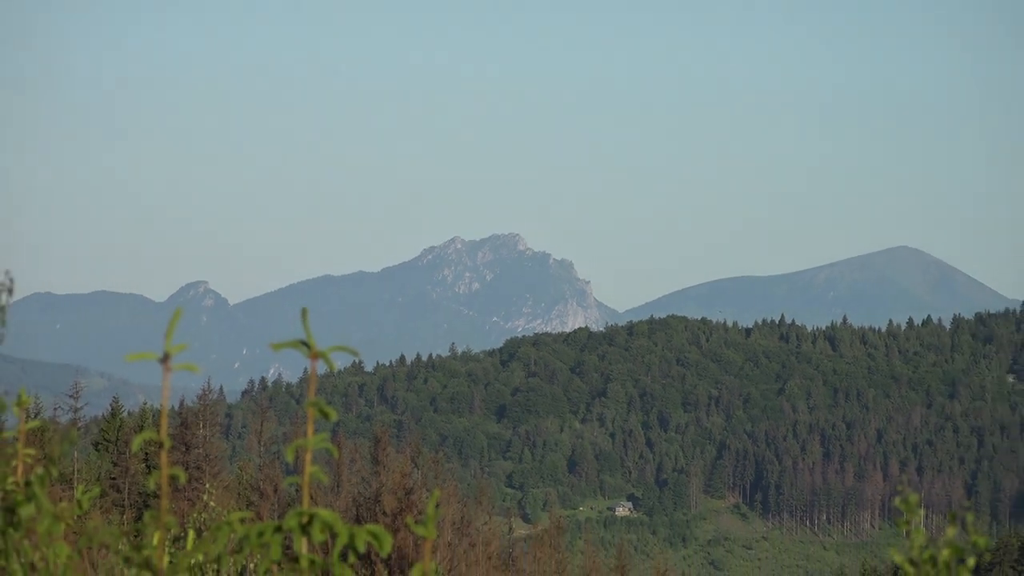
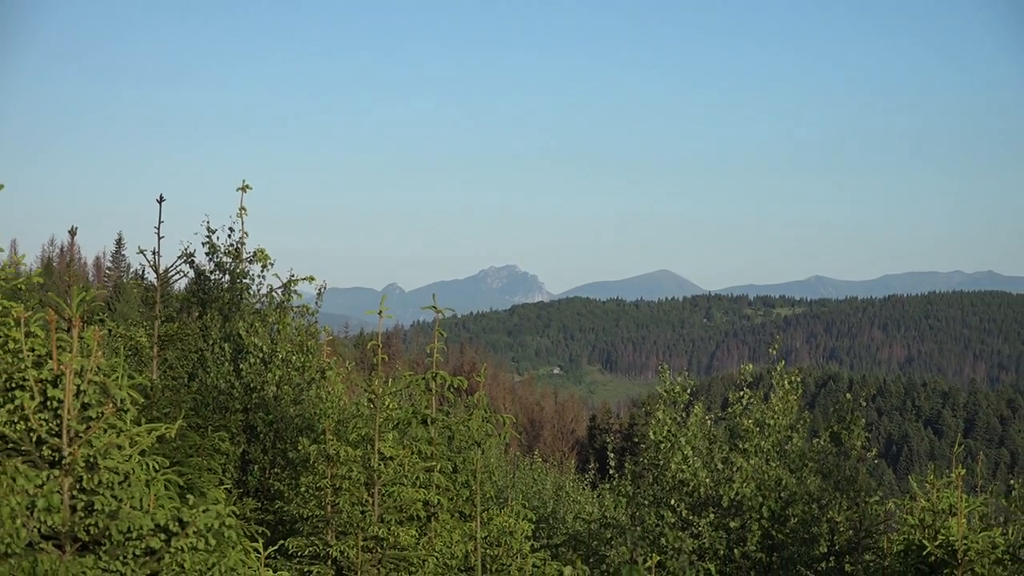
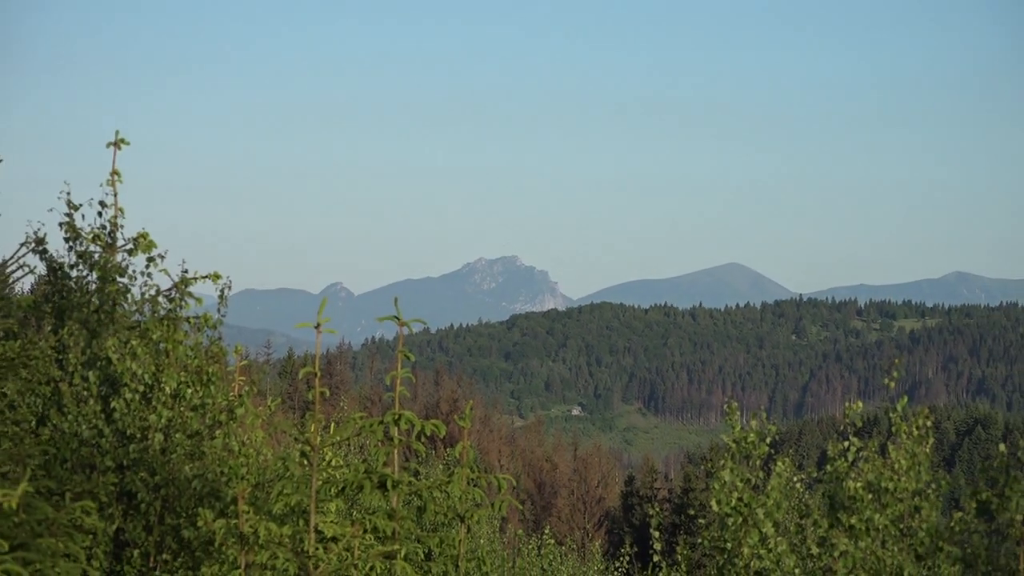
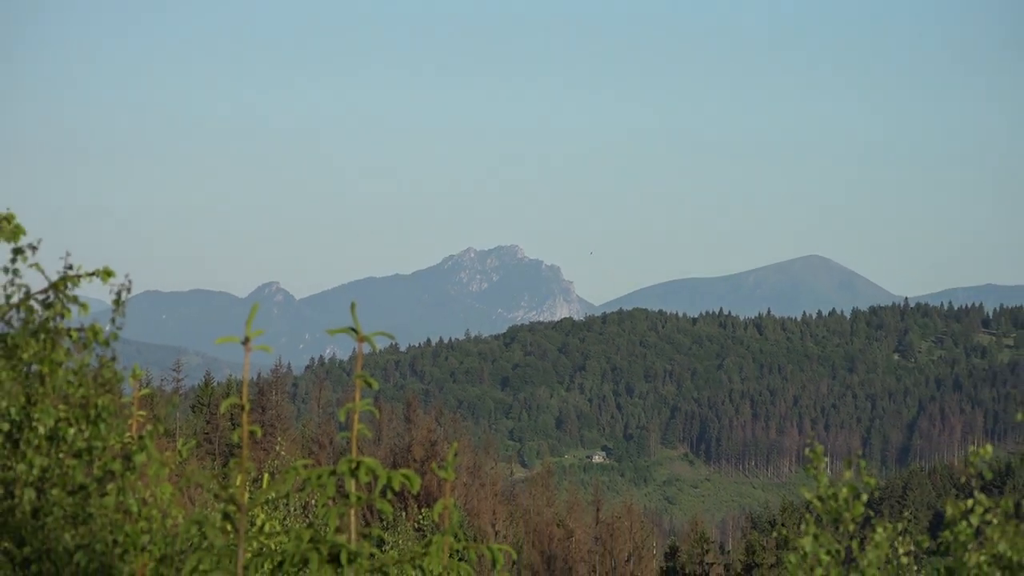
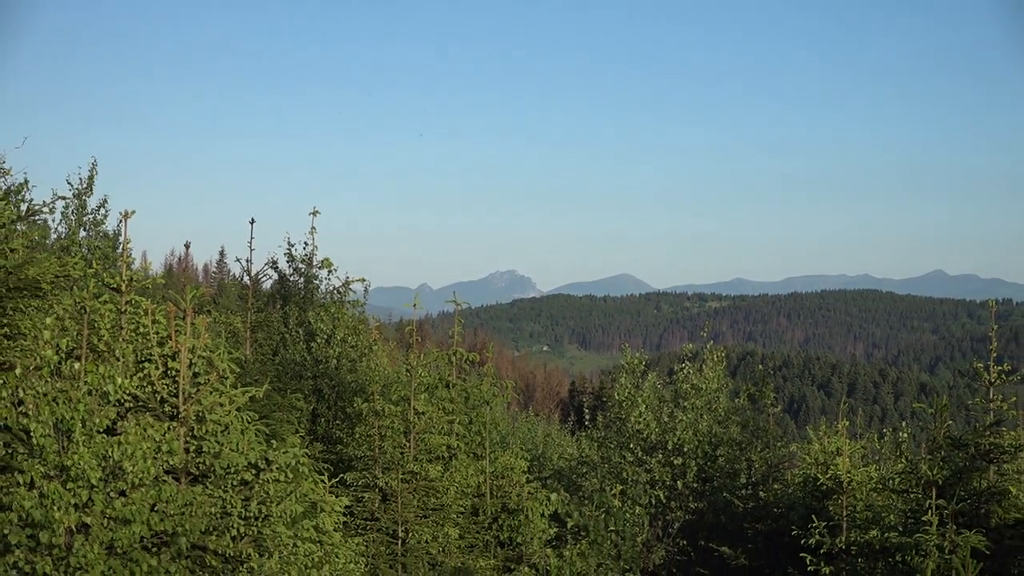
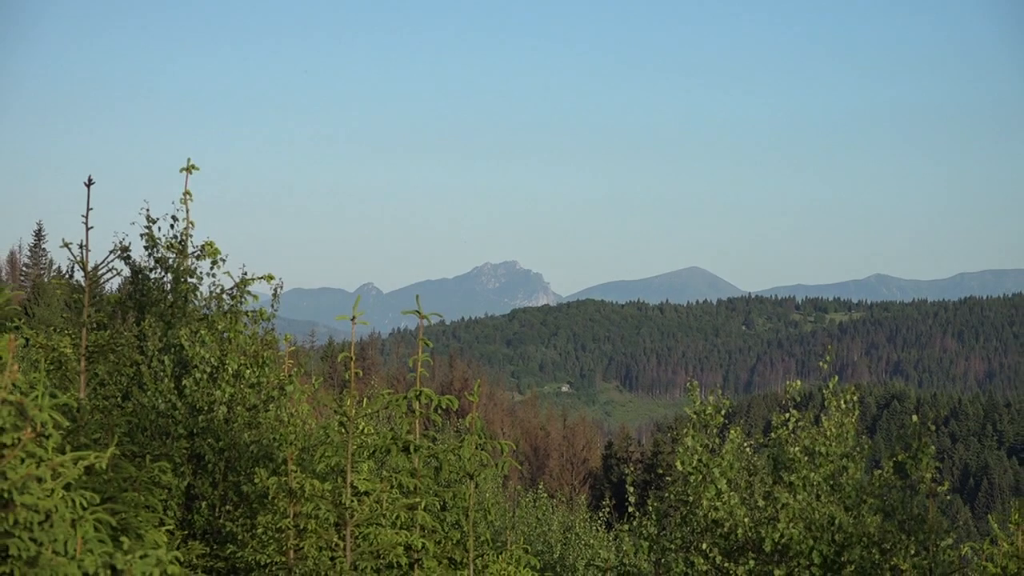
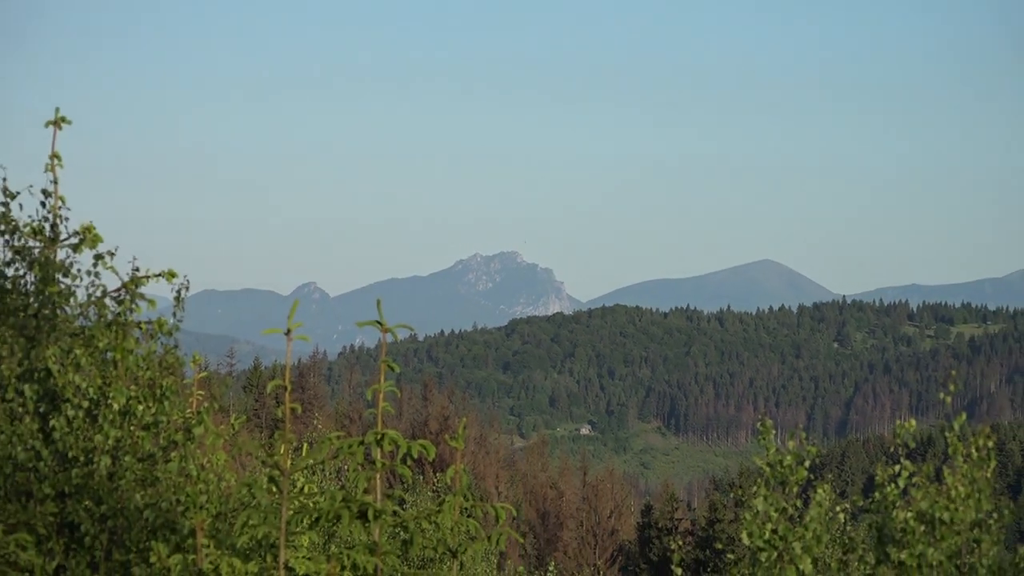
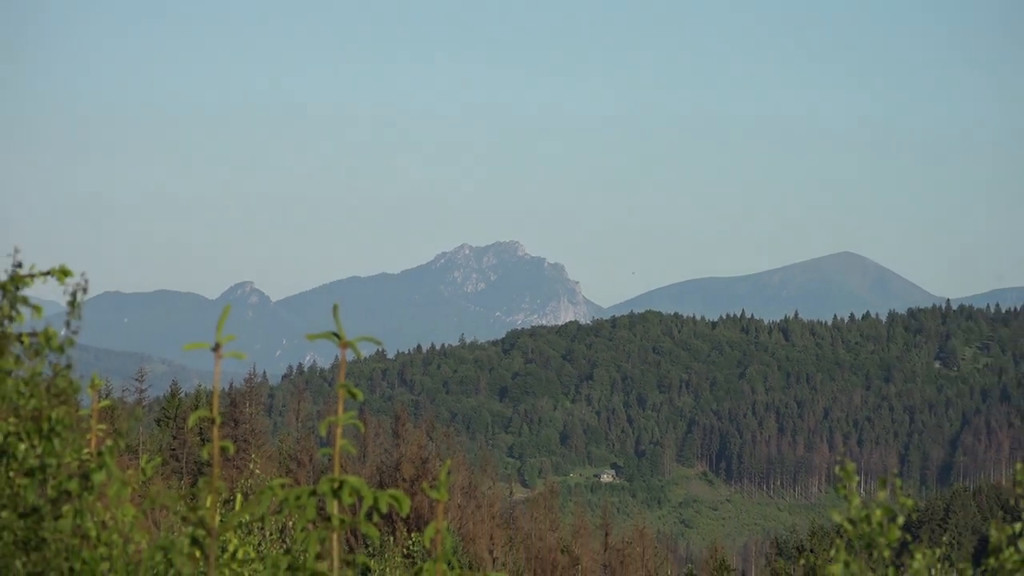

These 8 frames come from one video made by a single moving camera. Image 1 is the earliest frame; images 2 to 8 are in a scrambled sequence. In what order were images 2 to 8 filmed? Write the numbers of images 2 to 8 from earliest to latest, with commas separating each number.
8, 4, 7, 3, 6, 2, 5
